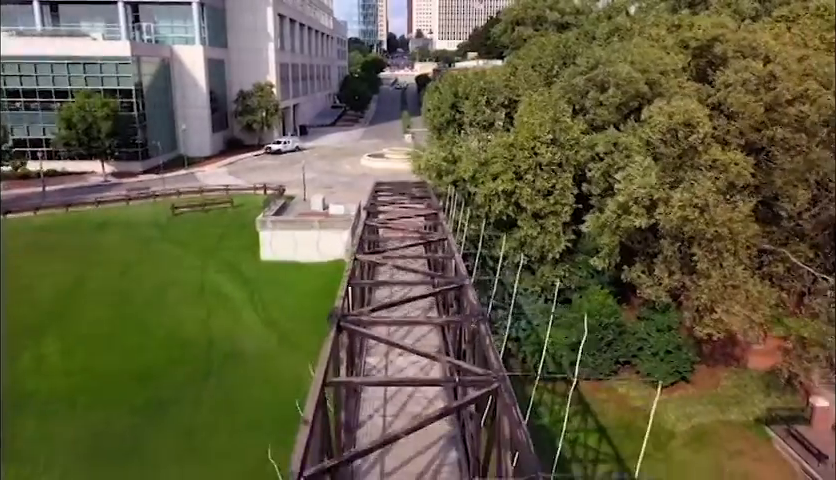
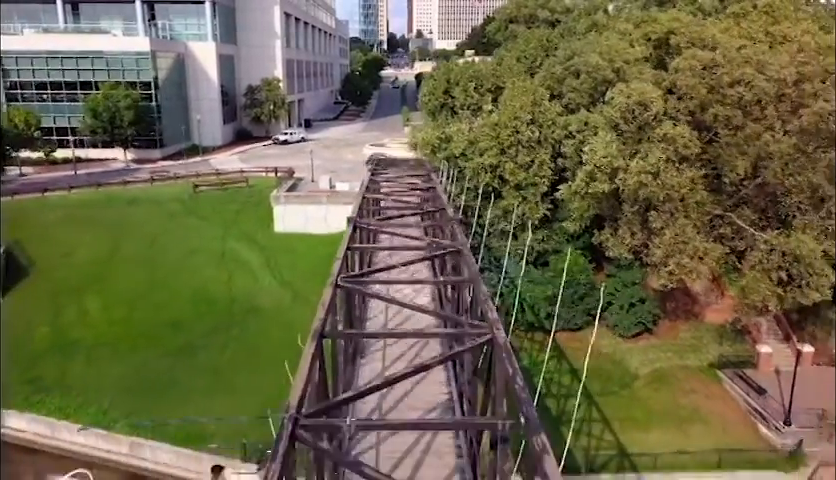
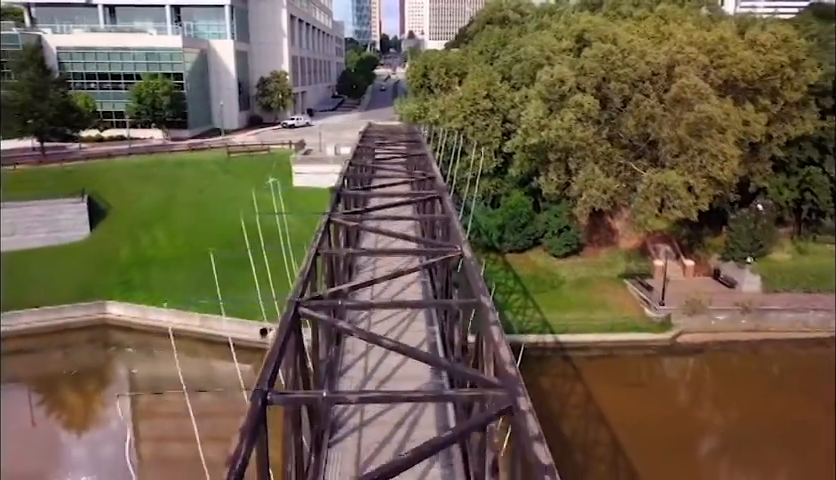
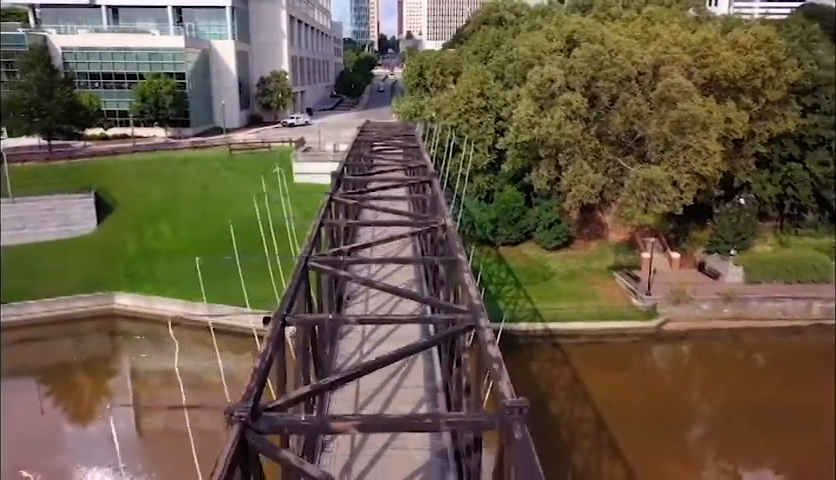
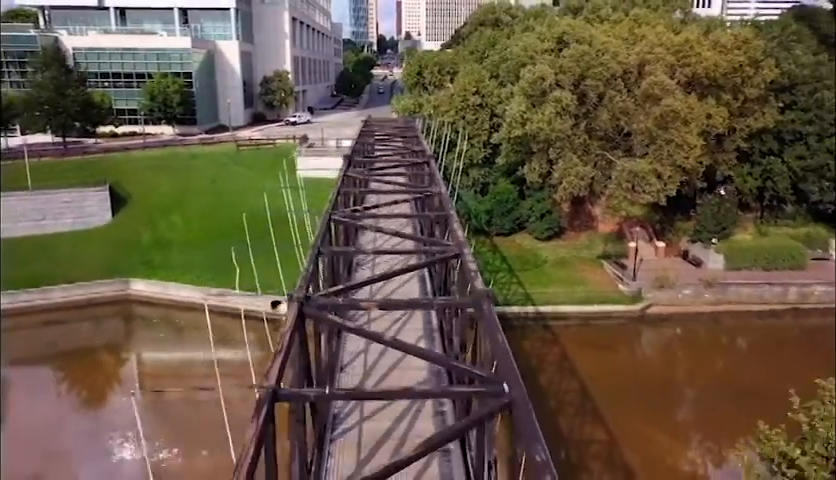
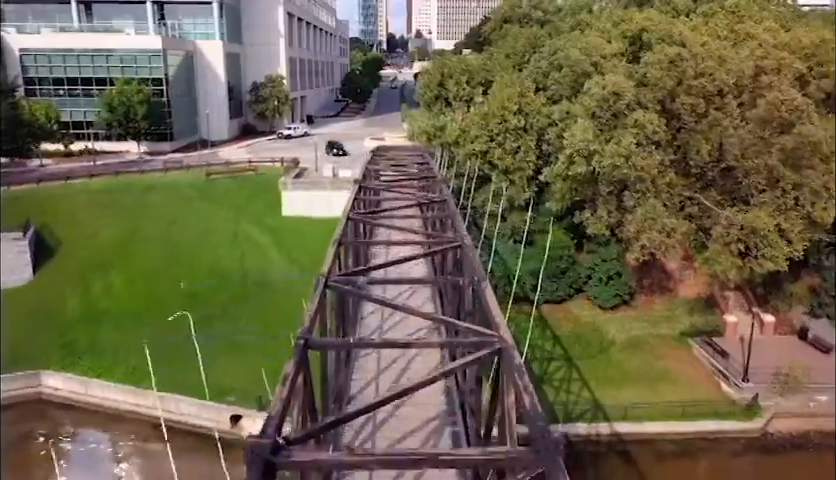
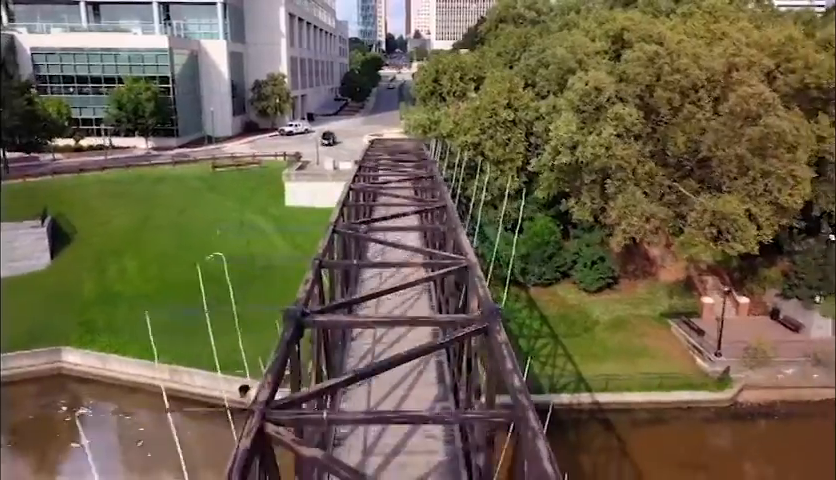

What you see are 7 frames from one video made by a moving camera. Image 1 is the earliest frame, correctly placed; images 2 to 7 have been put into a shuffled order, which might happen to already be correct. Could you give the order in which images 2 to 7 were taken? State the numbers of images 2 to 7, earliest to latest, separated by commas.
2, 6, 7, 3, 4, 5
